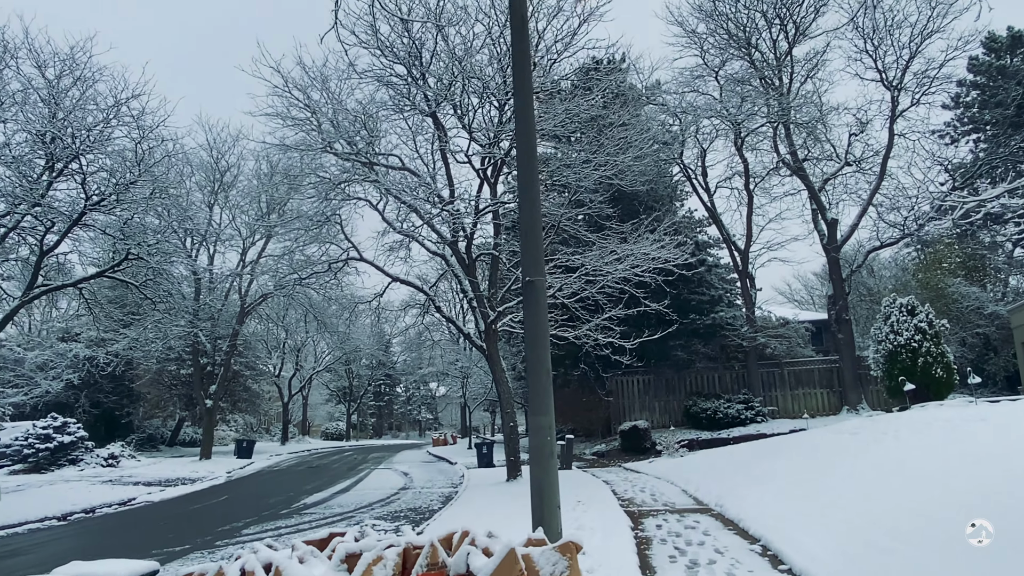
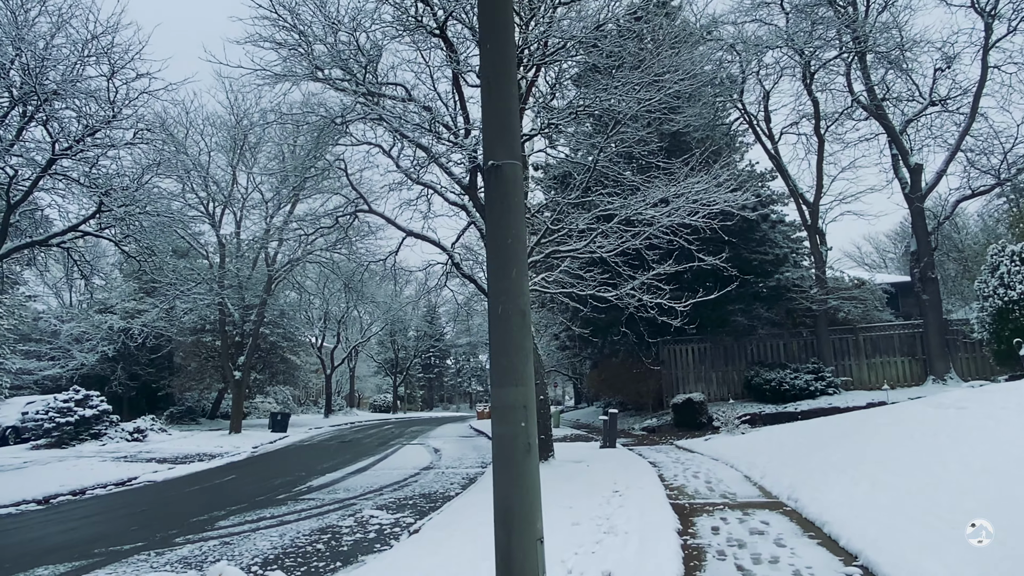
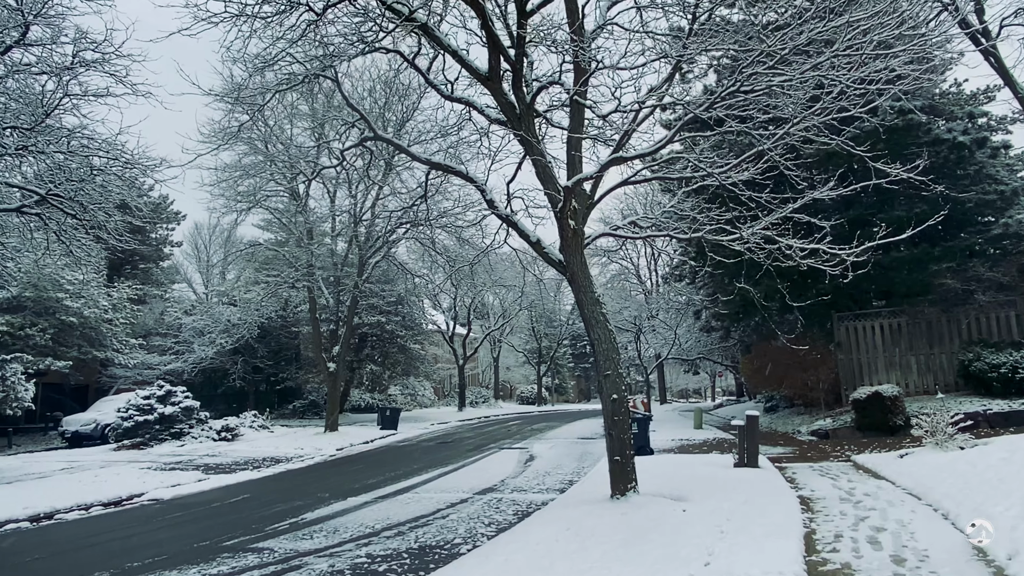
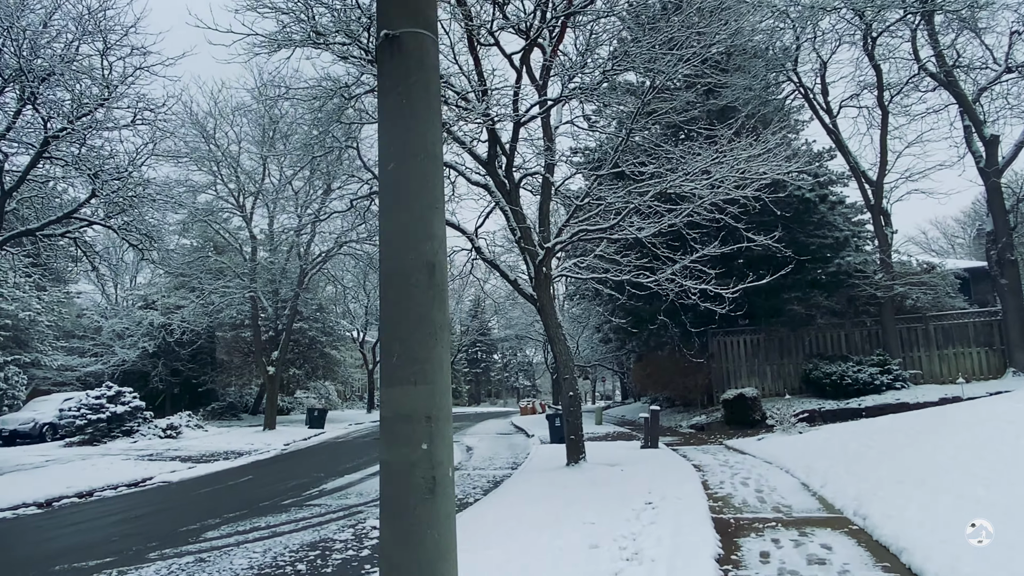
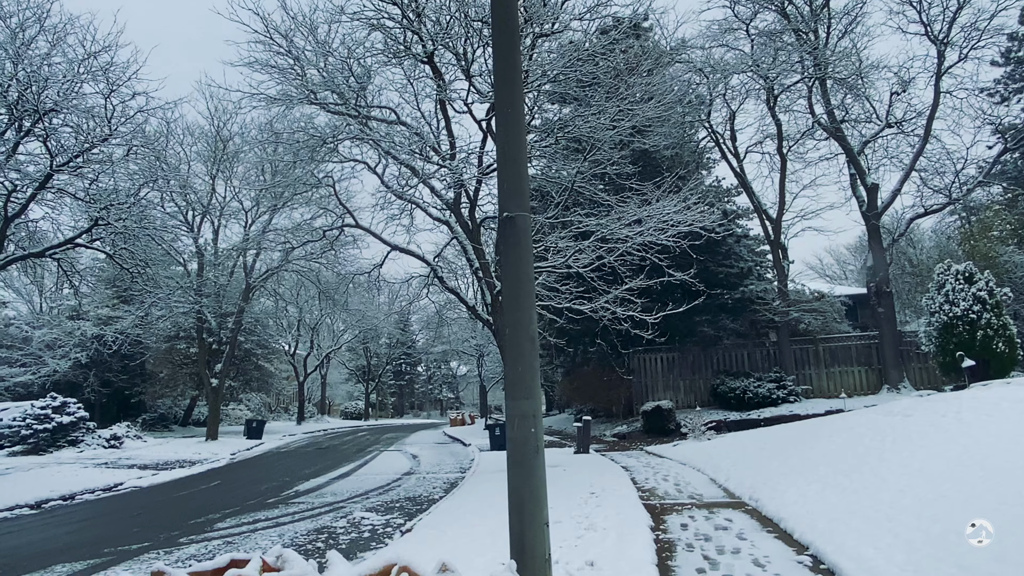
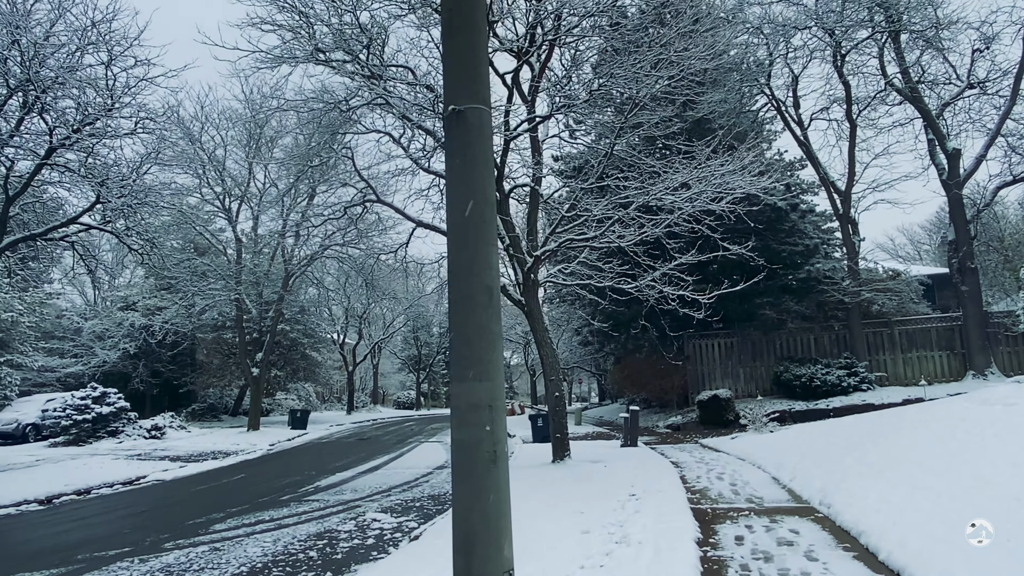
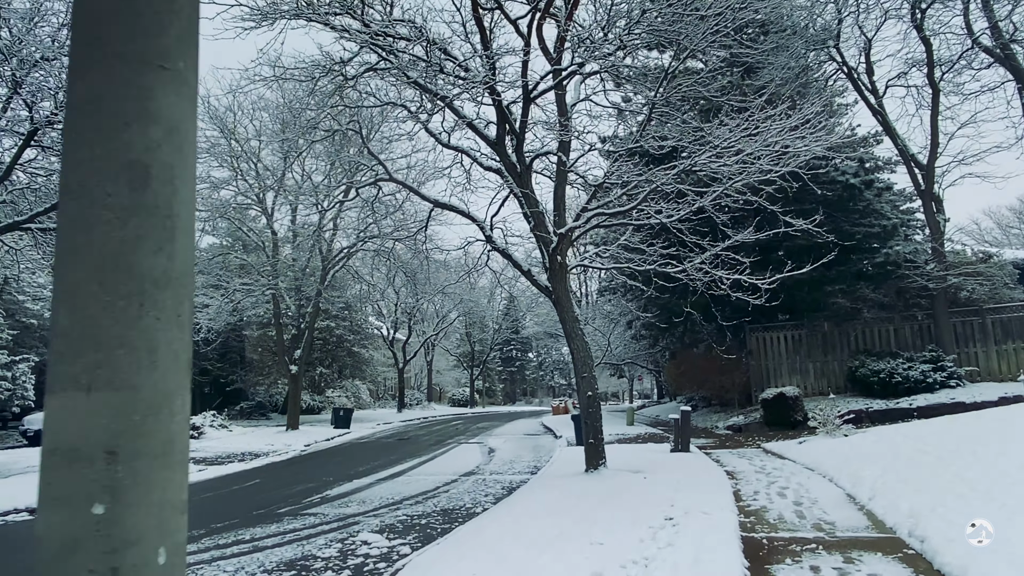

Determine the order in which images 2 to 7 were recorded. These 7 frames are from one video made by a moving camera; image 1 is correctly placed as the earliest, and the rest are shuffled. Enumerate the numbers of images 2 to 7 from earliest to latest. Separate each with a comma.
5, 2, 6, 4, 7, 3
